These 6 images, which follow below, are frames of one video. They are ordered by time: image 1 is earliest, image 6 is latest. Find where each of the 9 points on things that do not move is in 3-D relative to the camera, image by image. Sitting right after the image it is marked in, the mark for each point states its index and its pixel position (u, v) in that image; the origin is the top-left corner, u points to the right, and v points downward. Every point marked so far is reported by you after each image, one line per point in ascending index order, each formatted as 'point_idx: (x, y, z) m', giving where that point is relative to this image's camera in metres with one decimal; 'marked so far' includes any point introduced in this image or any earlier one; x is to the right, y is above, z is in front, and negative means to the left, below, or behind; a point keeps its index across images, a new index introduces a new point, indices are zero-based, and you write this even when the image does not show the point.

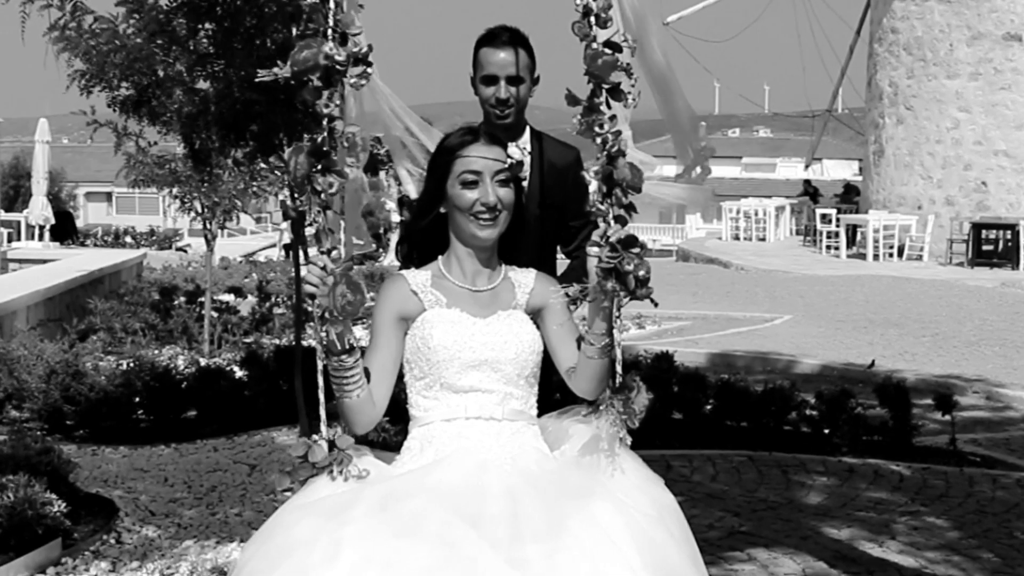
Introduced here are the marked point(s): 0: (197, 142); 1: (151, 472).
0: (-2.2, +1.0, +10.2) m
1: (-2.2, -1.1, +9.0) m
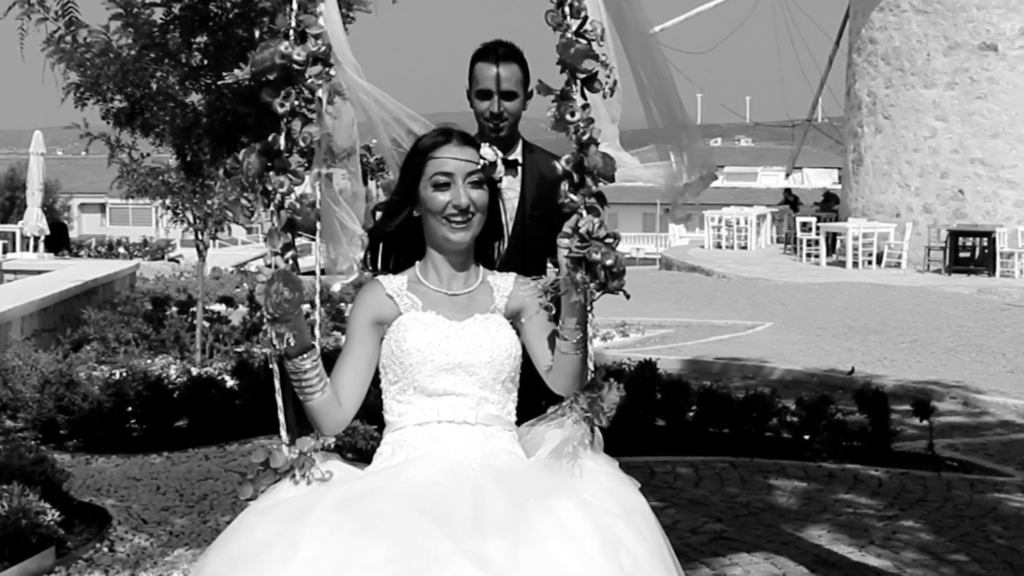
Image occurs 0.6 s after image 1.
0: (-2.3, +1.0, +10.4) m
1: (-2.3, -1.2, +9.1) m
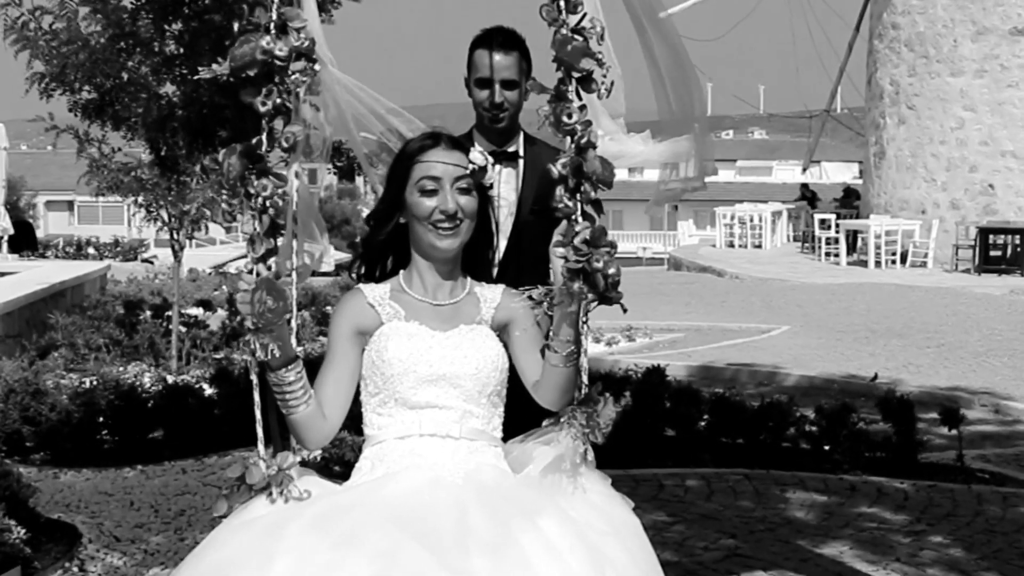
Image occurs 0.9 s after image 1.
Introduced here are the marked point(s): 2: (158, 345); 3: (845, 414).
0: (-2.3, +1.0, +9.8) m
1: (-2.3, -1.2, +8.5) m
2: (-3.0, -0.5, +11.9) m
3: (+2.1, -0.8, +9.0) m
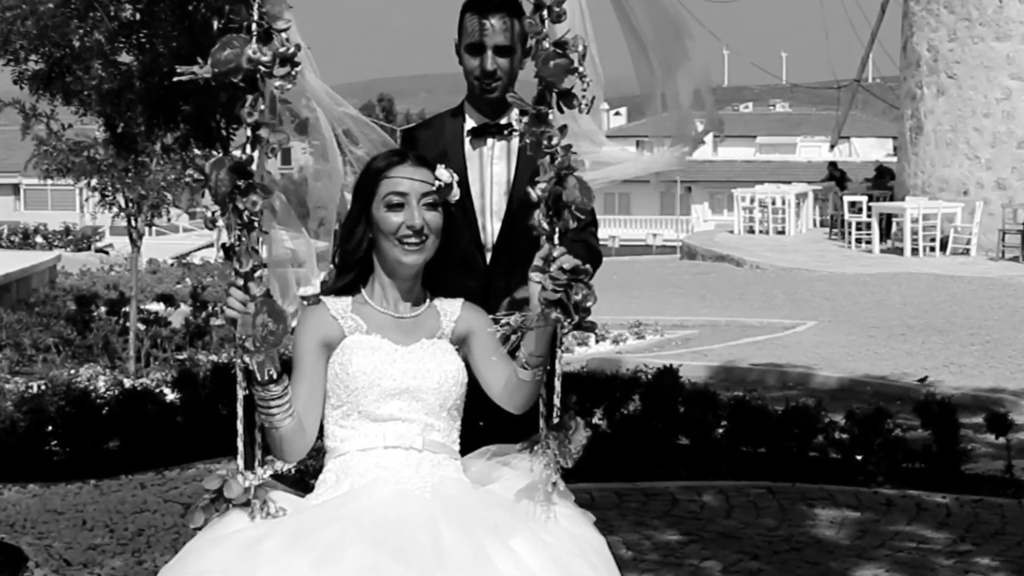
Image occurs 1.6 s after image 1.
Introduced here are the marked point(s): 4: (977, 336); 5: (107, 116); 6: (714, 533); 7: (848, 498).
0: (-2.4, +1.0, +8.8) m
1: (-2.3, -1.2, +7.6) m
2: (-3.0, -0.4, +10.9) m
3: (+2.0, -0.7, +8.1) m
4: (+3.5, -0.4, +11.1) m
5: (-2.5, +1.0, +8.8) m
6: (+1.0, -1.2, +7.2) m
7: (+1.8, -1.1, +7.6) m
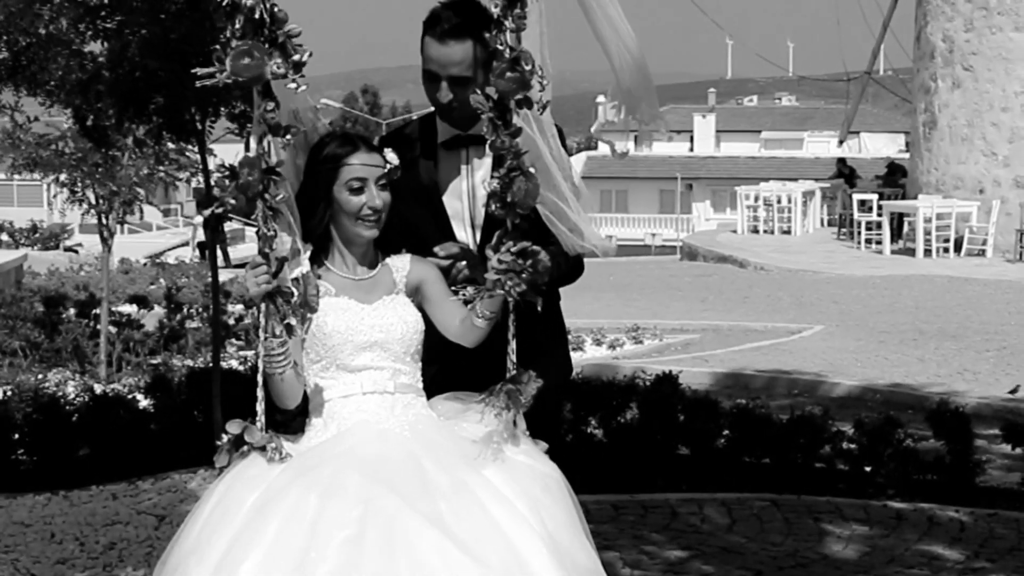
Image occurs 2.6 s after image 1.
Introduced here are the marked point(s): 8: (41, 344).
0: (-2.4, +1.0, +8.4) m
1: (-2.4, -1.2, +7.1) m
2: (-3.1, -0.4, +10.5) m
3: (+2.0, -0.7, +7.7) m
4: (+3.4, -0.4, +10.7) m
5: (-2.5, +1.0, +8.4) m
6: (+1.0, -1.2, +6.8) m
7: (+1.7, -1.1, +7.2) m
8: (-3.6, -0.4, +11.2) m
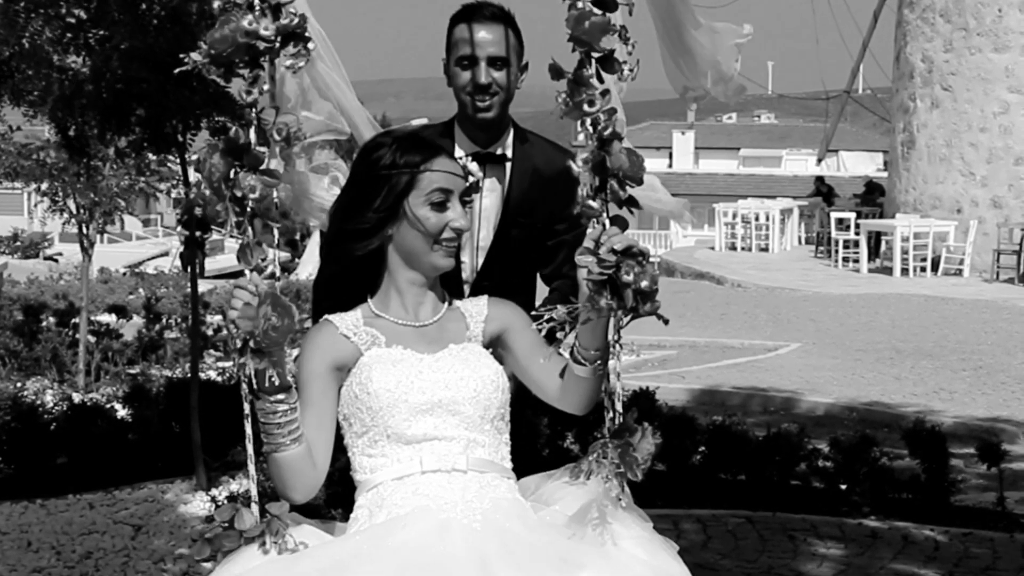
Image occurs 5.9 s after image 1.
0: (-2.5, +0.9, +8.4) m
1: (-2.5, -1.2, +7.1) m
2: (-3.2, -0.5, +10.5) m
3: (+1.9, -0.8, +7.7) m
4: (+3.3, -0.5, +10.7) m
5: (-2.6, +1.0, +8.4) m
6: (+0.8, -1.3, +6.8) m
7: (+1.6, -1.2, +7.2) m
8: (-3.8, -0.5, +11.3) m
